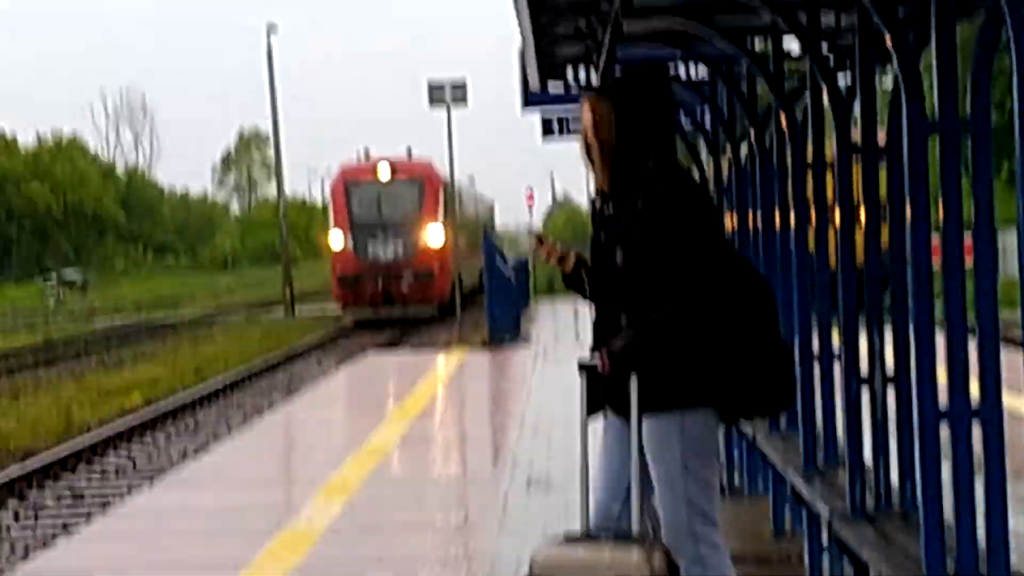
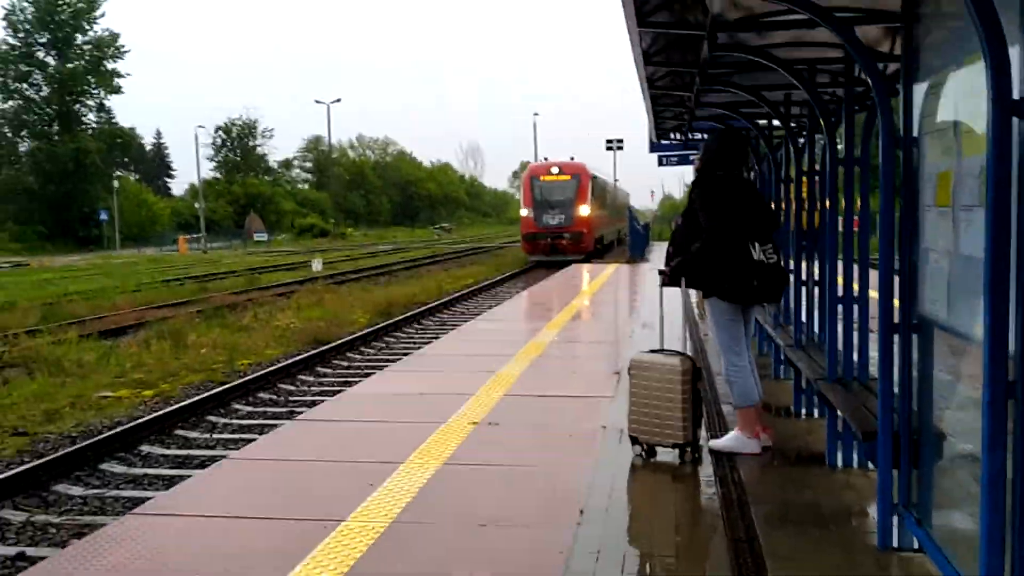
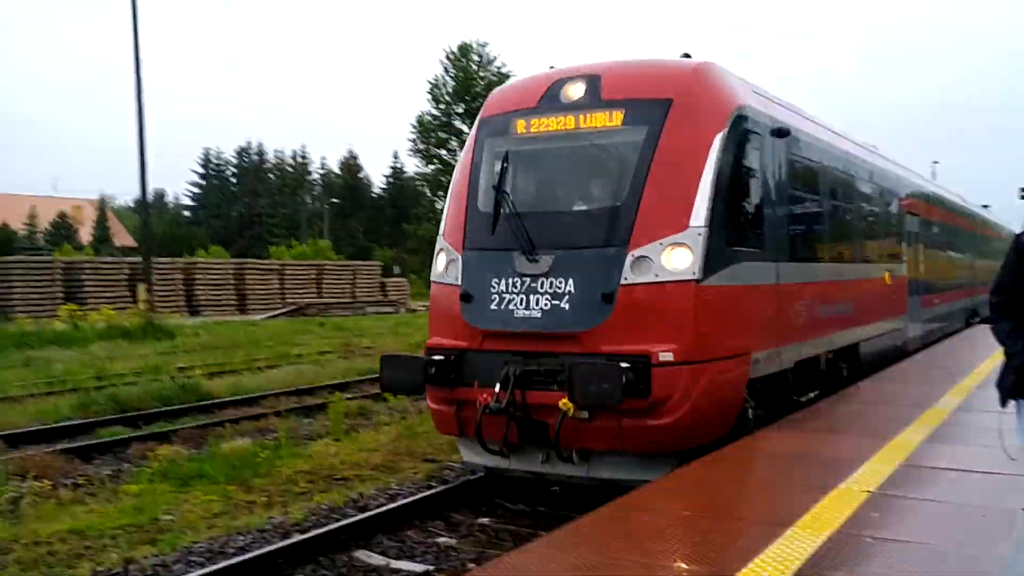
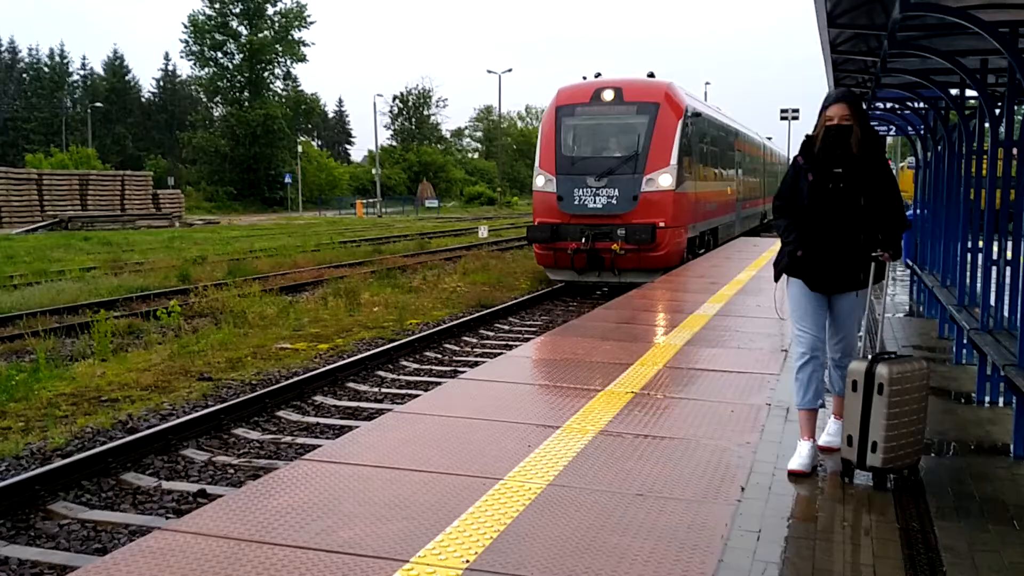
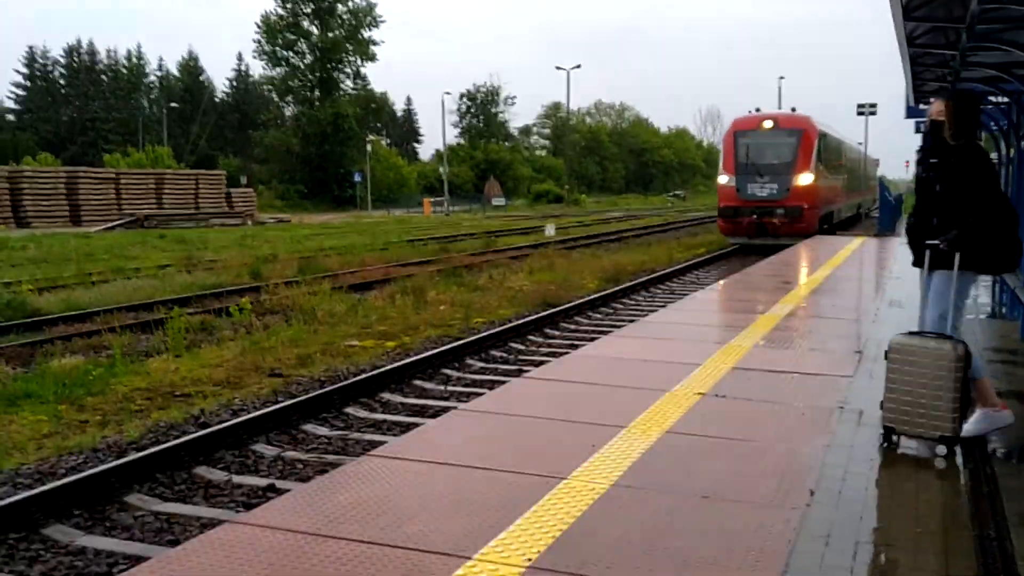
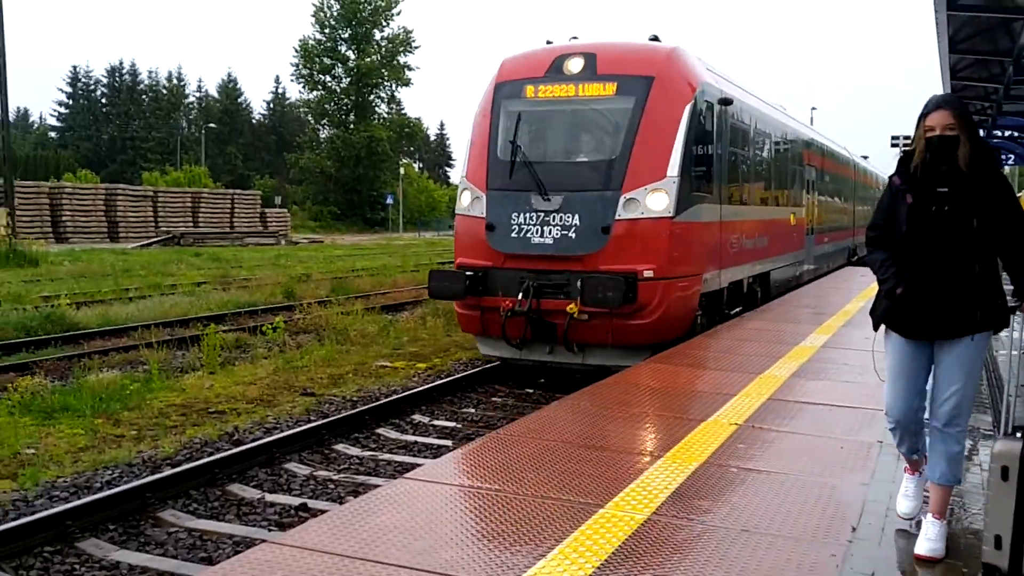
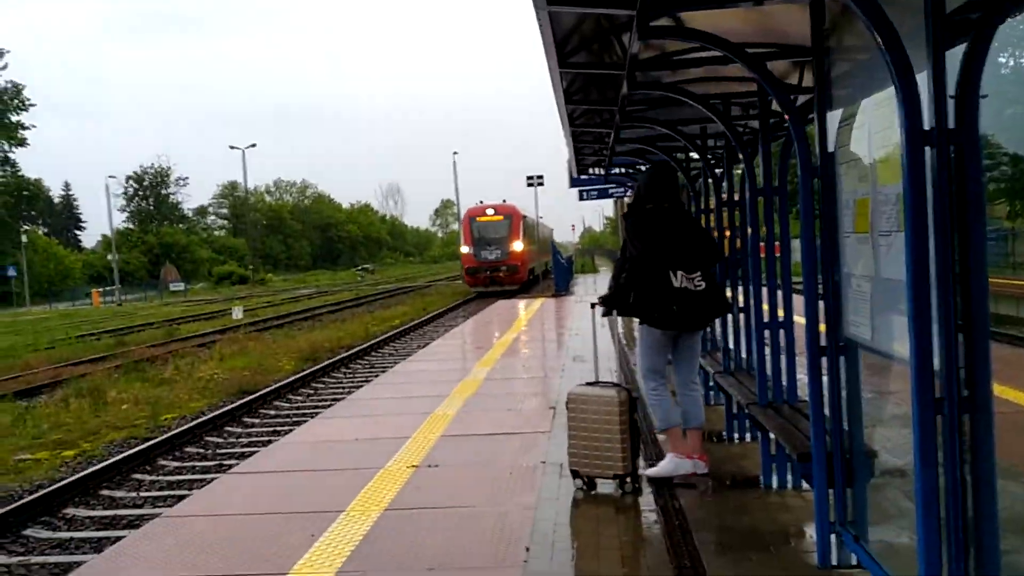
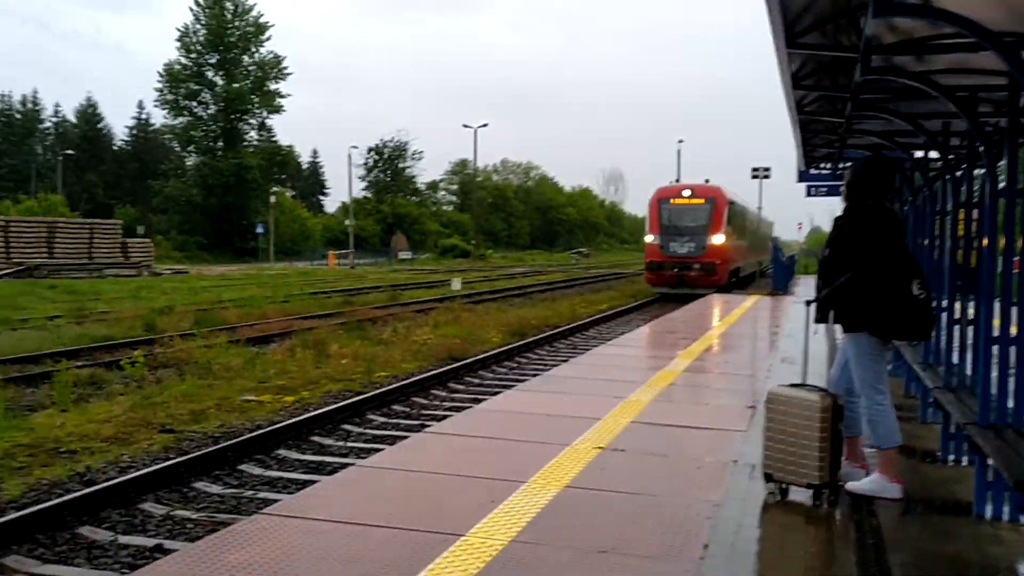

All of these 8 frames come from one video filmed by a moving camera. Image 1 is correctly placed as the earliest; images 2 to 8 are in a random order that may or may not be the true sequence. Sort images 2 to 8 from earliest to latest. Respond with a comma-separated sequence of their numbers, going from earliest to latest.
7, 2, 8, 5, 4, 6, 3
